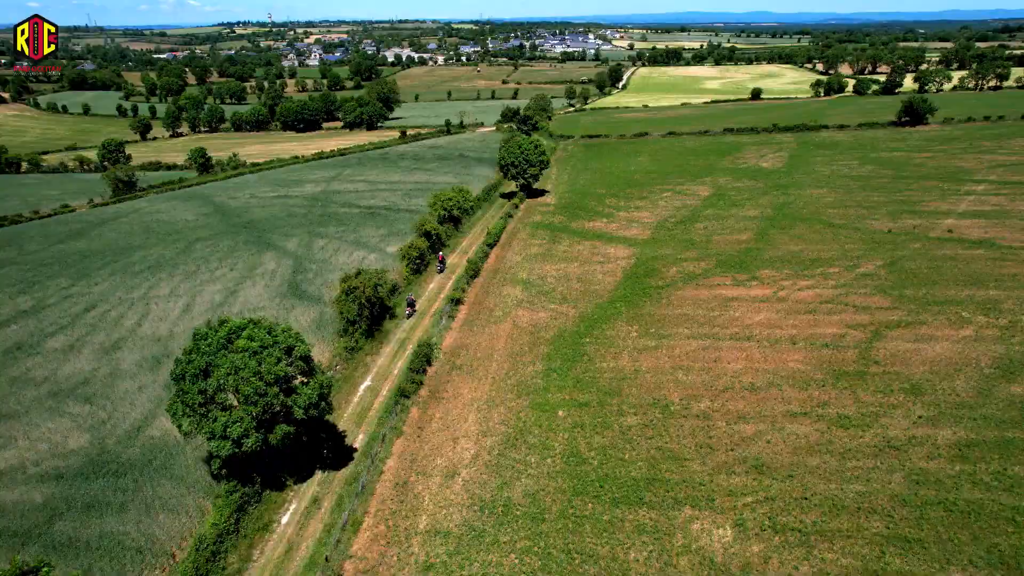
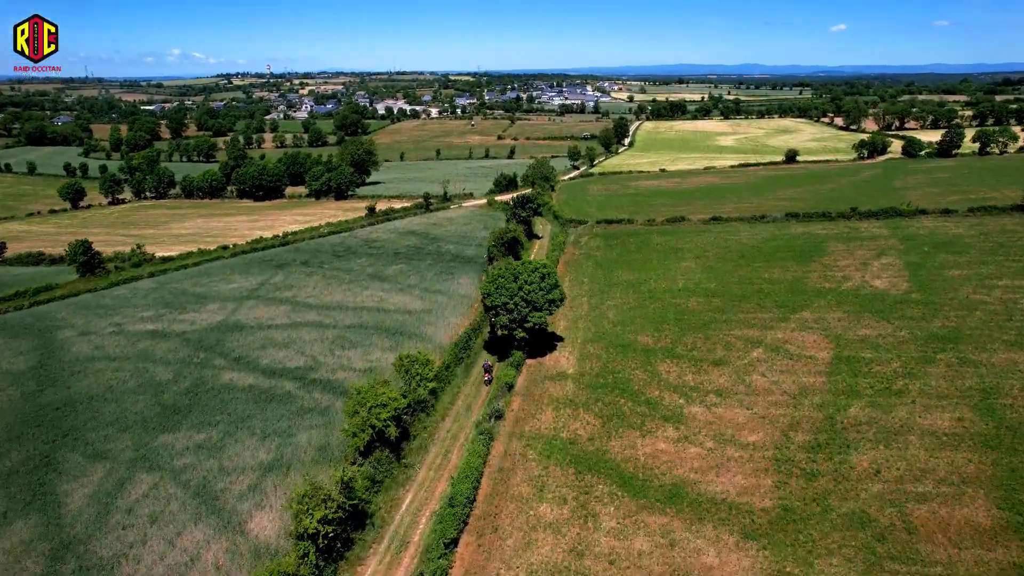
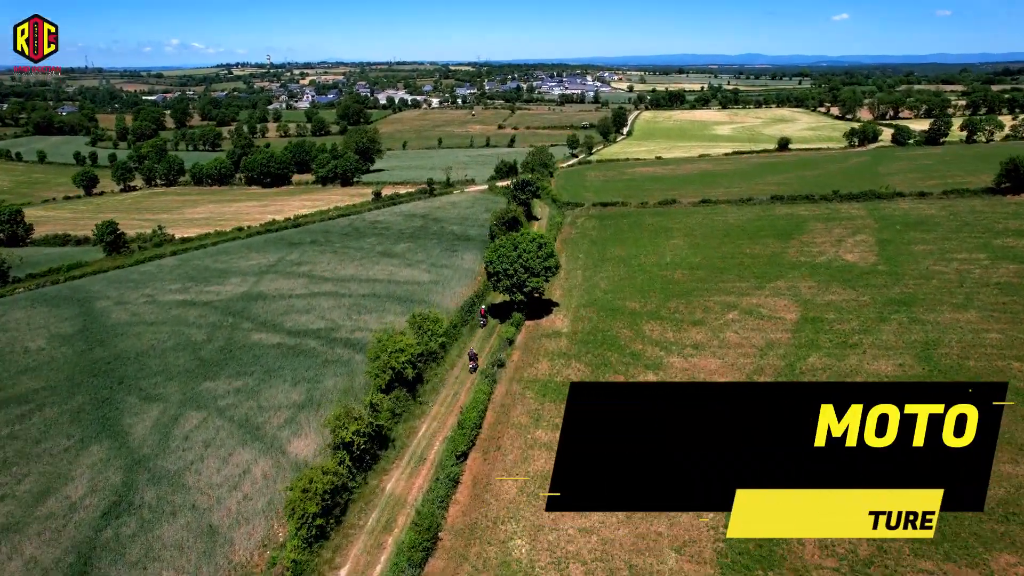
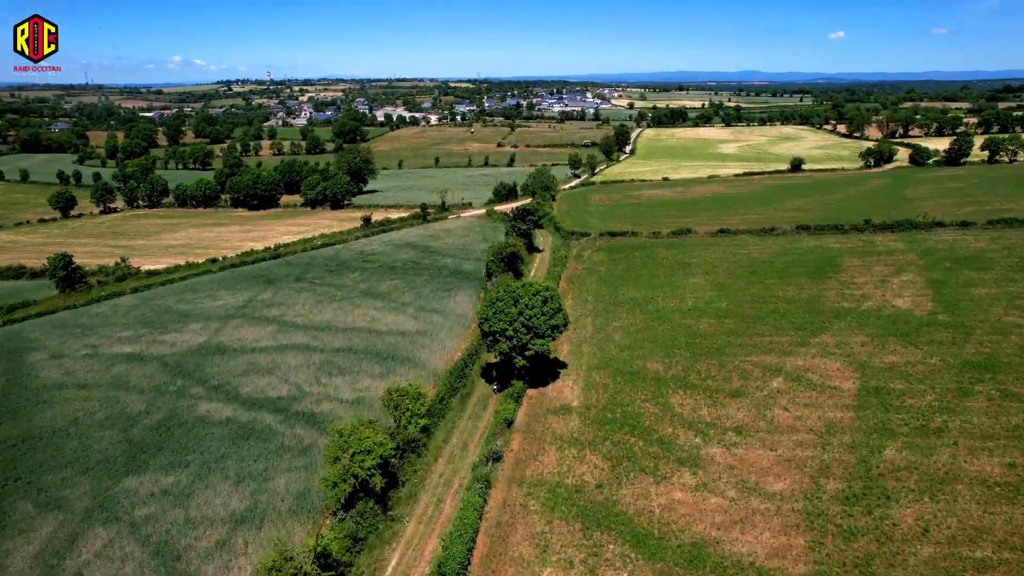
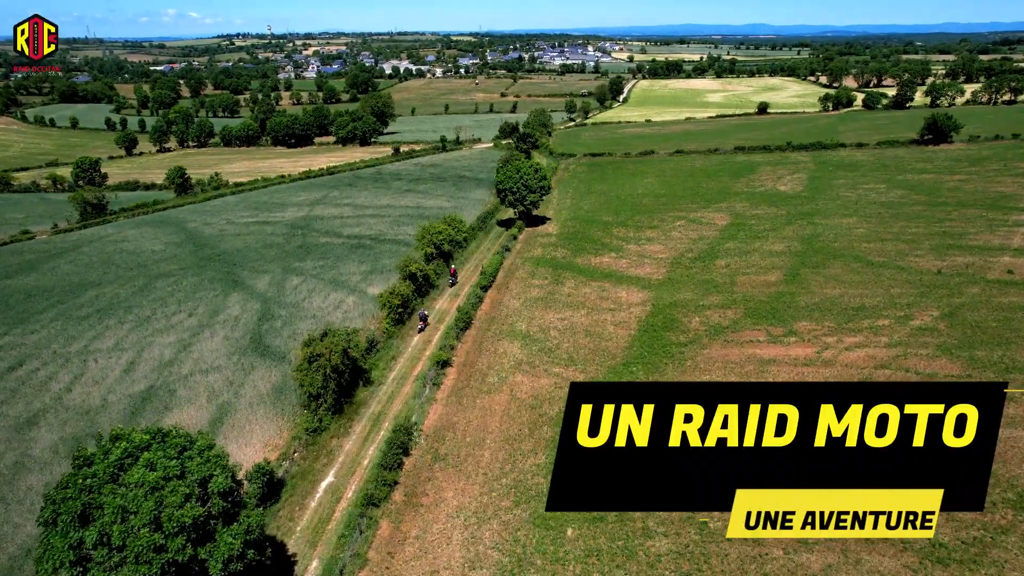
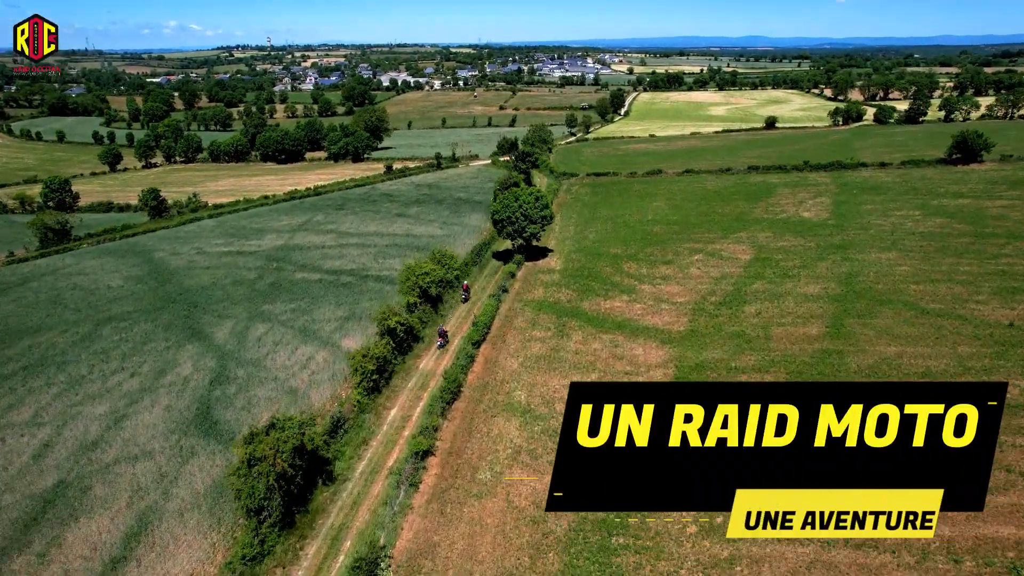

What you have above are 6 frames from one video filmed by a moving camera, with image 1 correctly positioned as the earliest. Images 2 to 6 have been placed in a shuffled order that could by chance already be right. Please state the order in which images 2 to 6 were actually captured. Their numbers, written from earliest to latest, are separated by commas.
5, 6, 3, 2, 4
